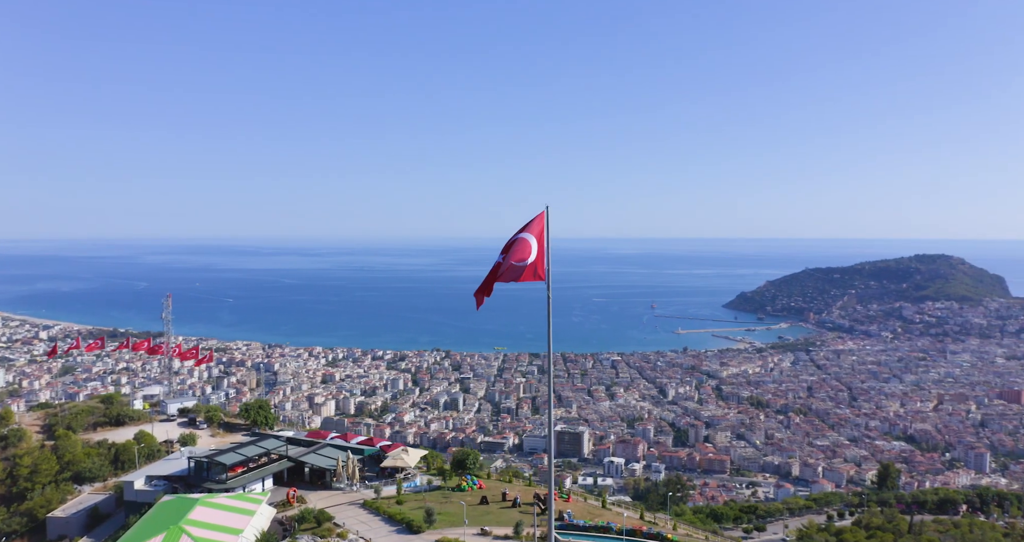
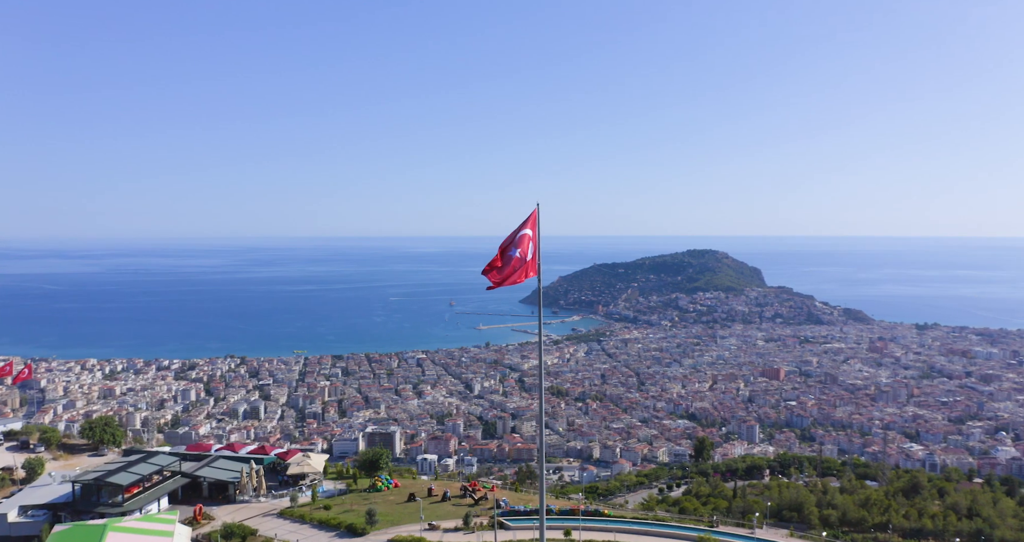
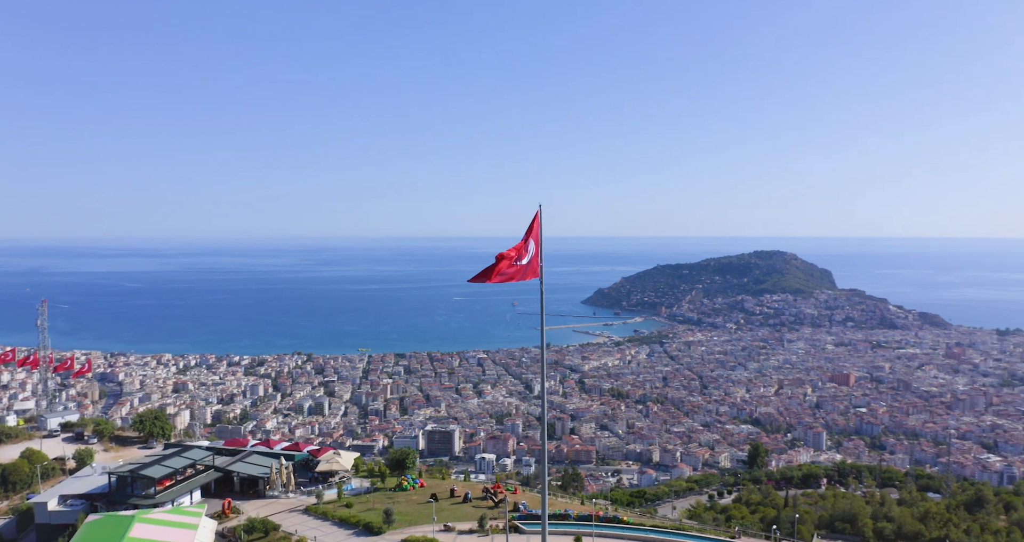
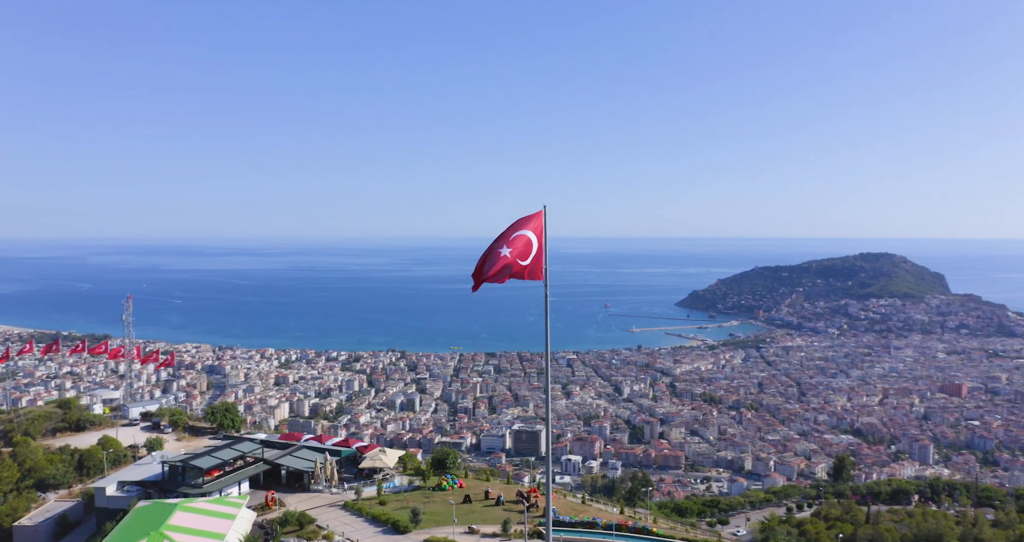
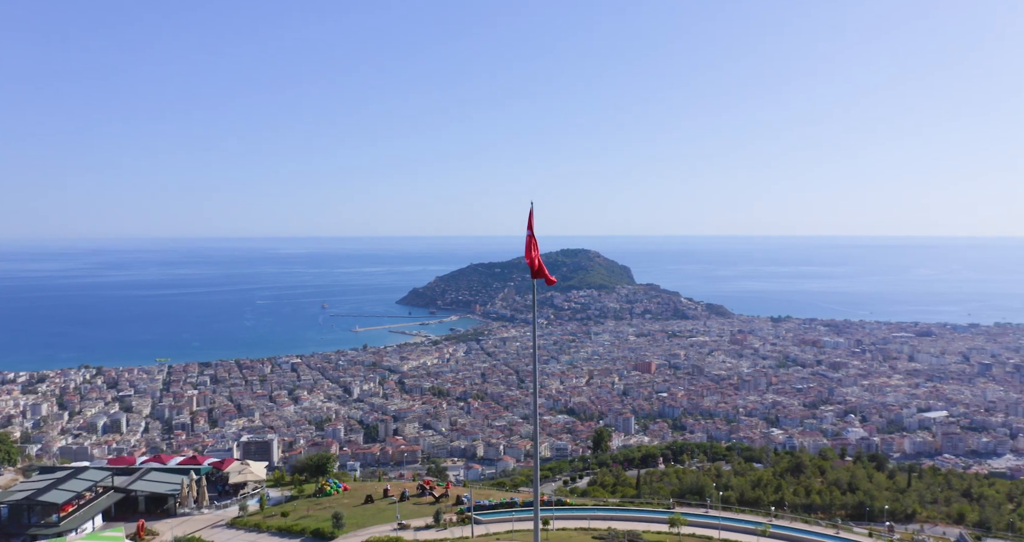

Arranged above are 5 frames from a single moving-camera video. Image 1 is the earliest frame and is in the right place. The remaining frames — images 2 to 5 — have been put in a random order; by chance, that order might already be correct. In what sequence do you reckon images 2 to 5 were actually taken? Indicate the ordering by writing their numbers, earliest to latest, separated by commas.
4, 3, 2, 5
